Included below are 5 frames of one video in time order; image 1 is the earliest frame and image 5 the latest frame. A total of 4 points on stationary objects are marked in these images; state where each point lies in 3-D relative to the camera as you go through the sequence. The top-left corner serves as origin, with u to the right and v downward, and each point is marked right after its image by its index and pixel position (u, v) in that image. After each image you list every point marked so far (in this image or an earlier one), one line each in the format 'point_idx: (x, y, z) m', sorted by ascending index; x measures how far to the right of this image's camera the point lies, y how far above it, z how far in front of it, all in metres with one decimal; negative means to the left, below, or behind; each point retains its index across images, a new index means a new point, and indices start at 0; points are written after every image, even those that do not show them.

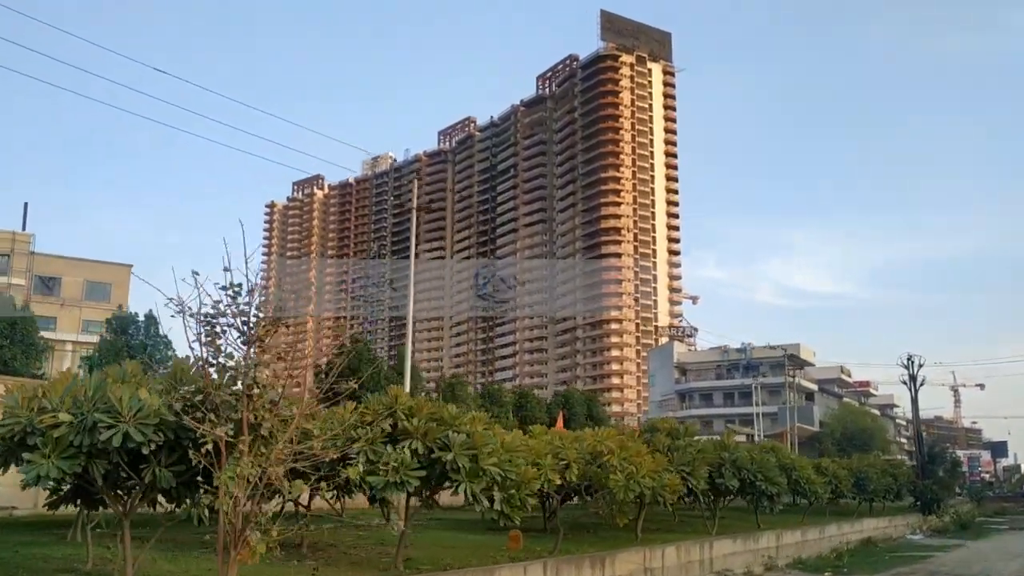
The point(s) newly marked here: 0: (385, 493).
0: (-1.9, -3.0, +12.1) m
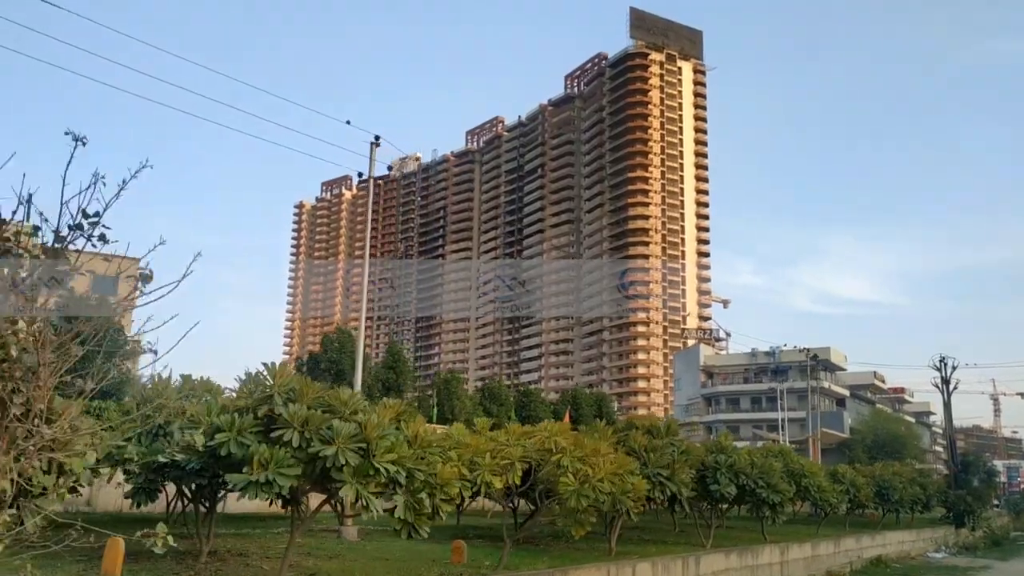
0: (-3.1, -2.5, +9.9) m
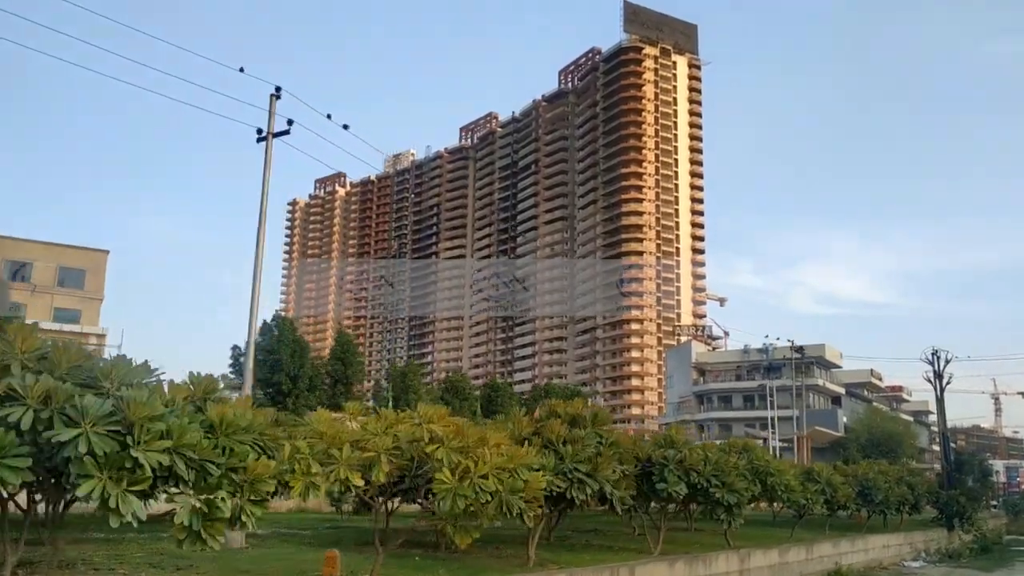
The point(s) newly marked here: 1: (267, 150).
0: (-4.8, -1.8, +7.5) m
1: (-5.4, +3.0, +17.9) m
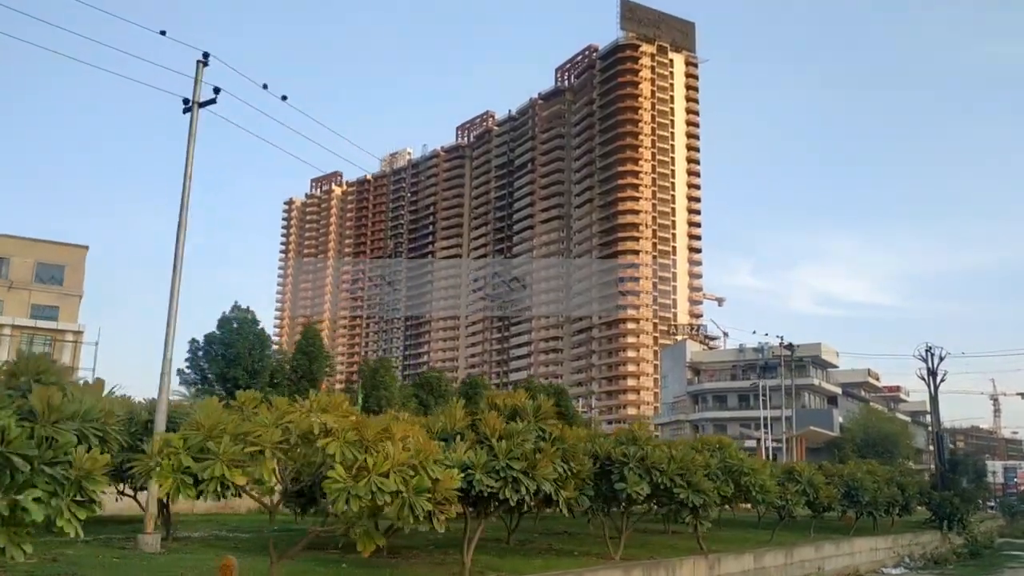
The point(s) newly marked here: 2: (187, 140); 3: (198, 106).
0: (-5.8, -1.5, +6.1) m
1: (-6.4, +3.4, +16.5) m
2: (-6.6, +3.0, +16.9) m
3: (-6.3, +3.7, +16.6) m
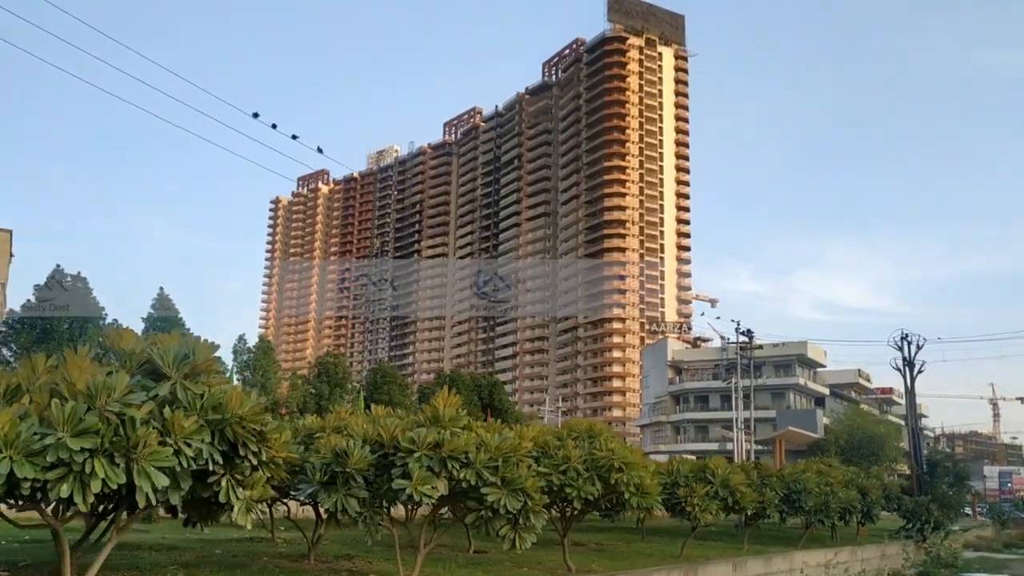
0: (-9.5, -0.2, +1.3) m
1: (-10.1, +4.6, +11.8) m
2: (-10.3, +4.2, +12.2) m
3: (-9.9, +4.9, +11.8) m
